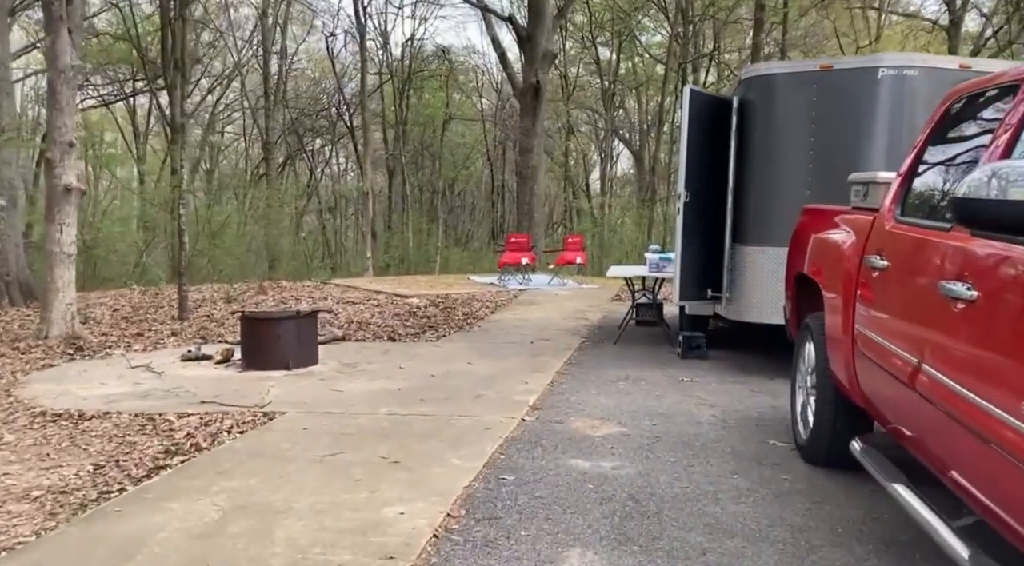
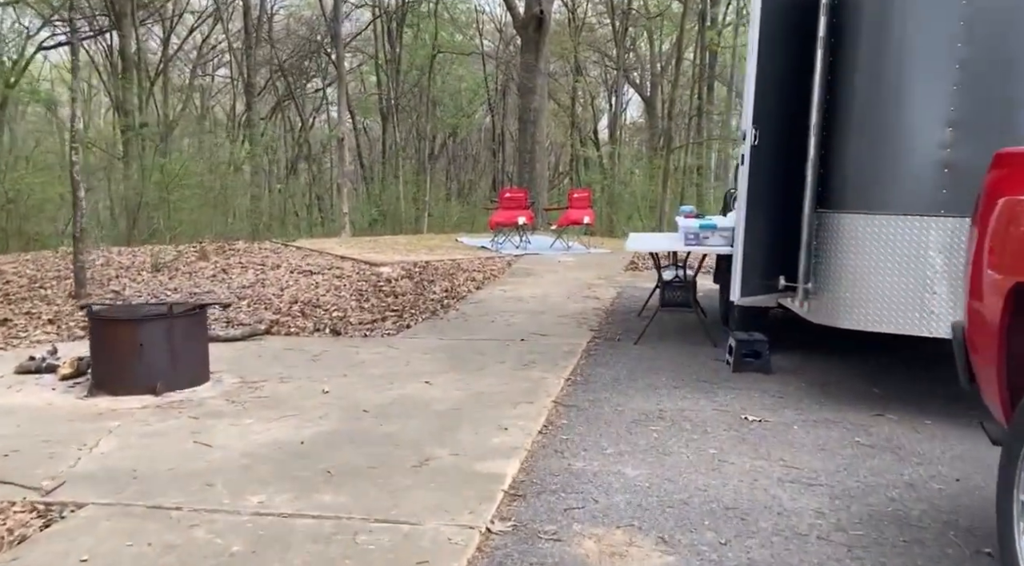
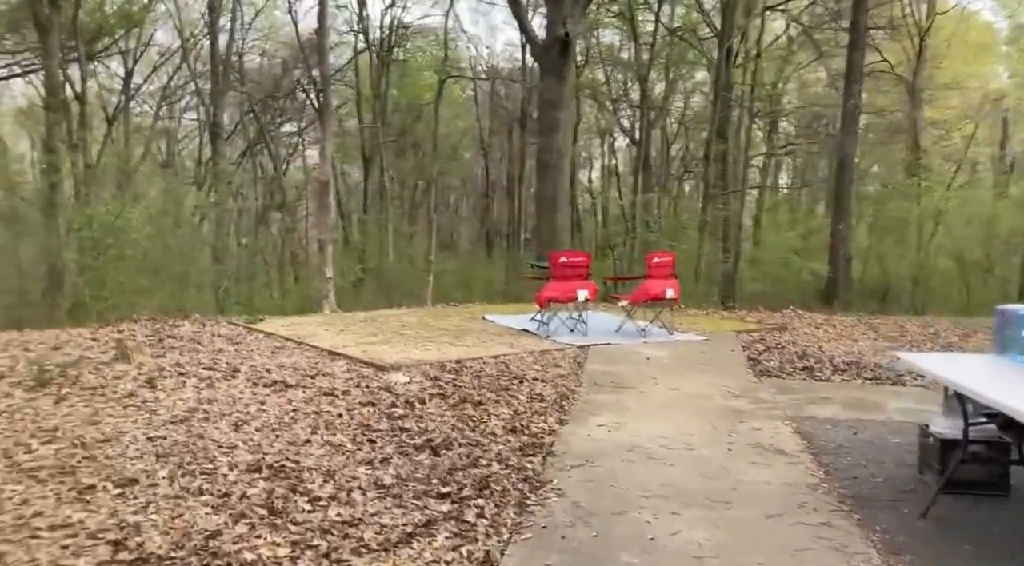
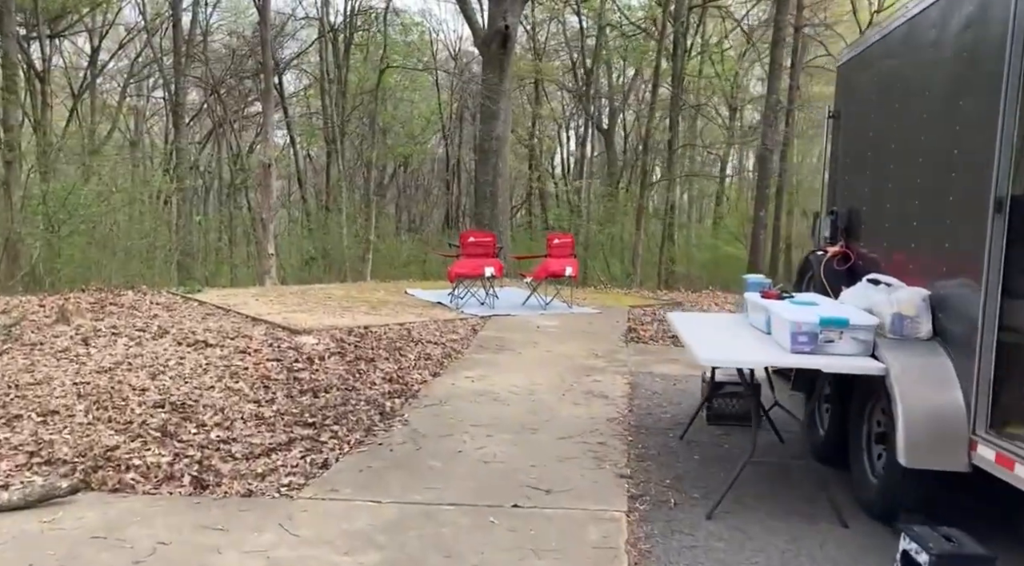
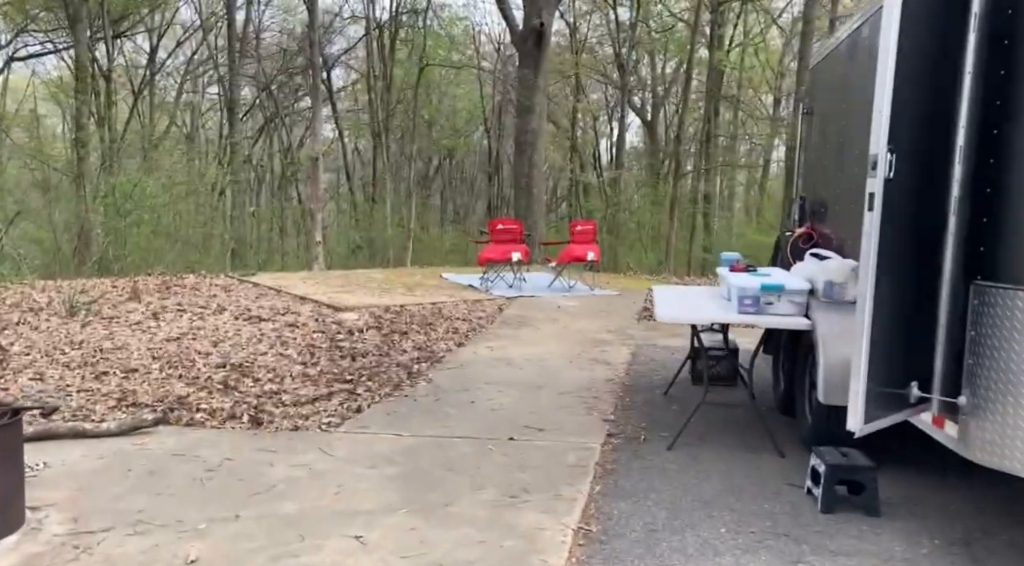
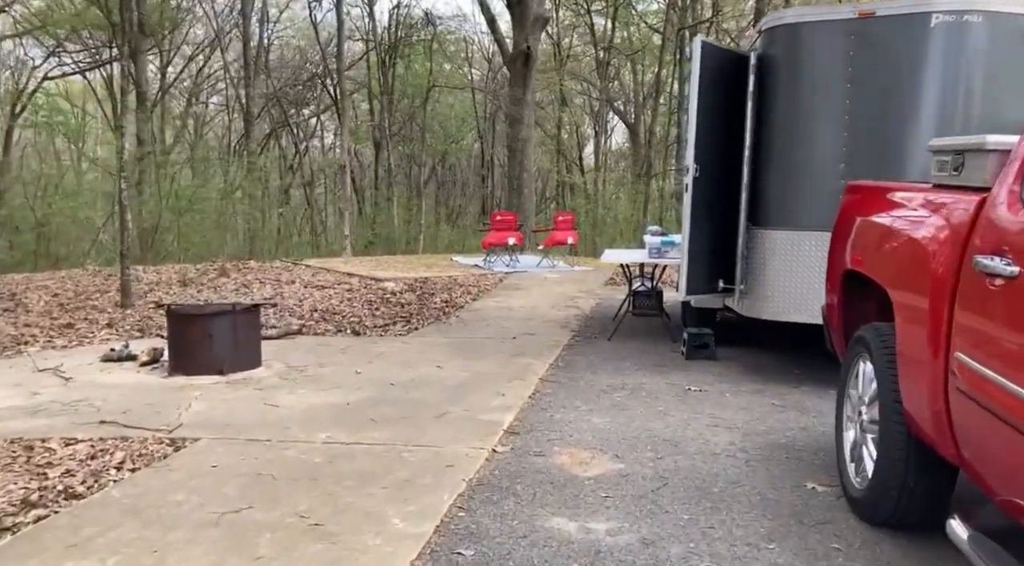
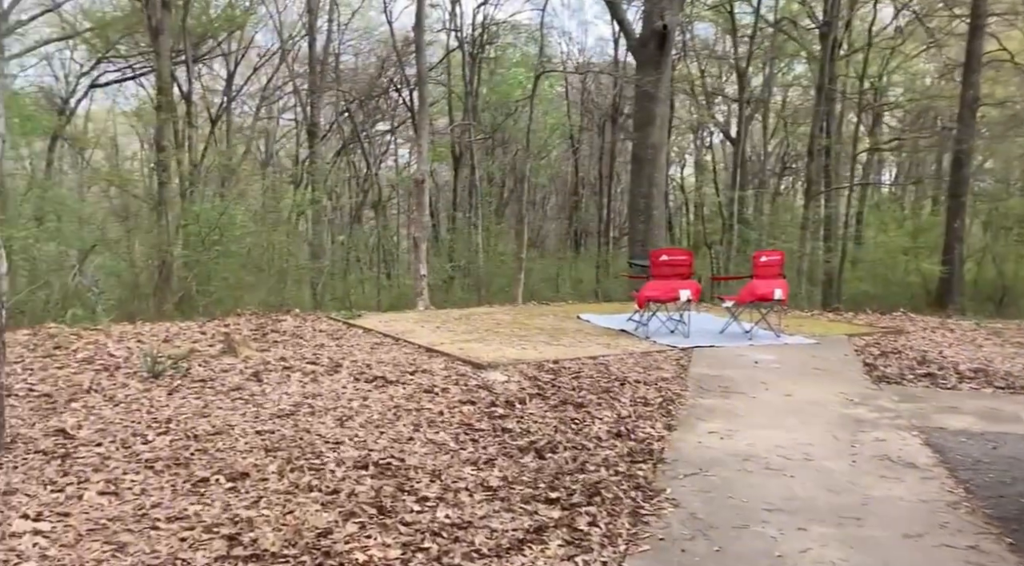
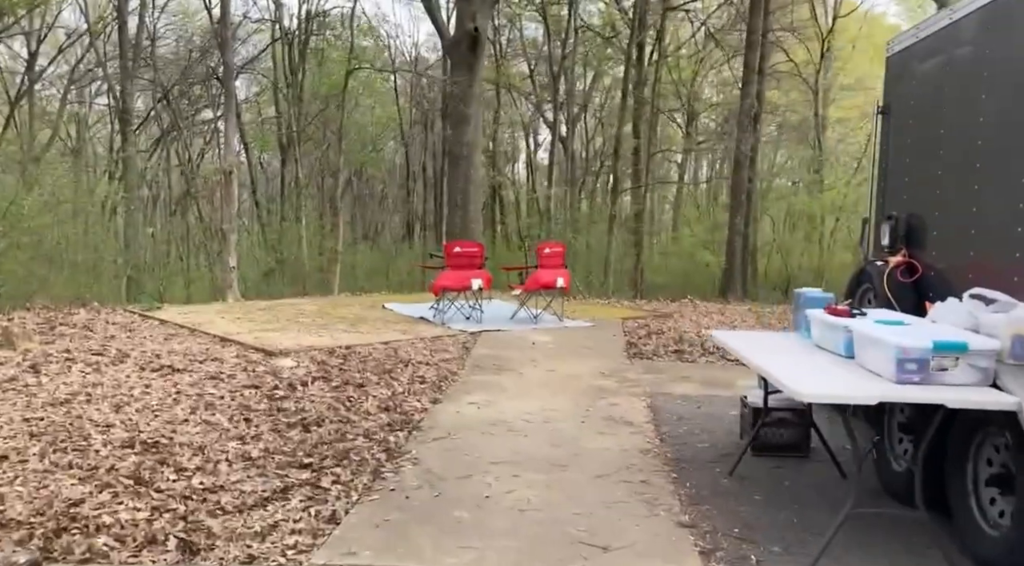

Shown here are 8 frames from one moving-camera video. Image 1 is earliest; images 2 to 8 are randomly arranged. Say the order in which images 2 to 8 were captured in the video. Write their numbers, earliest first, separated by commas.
6, 2, 5, 4, 8, 3, 7
